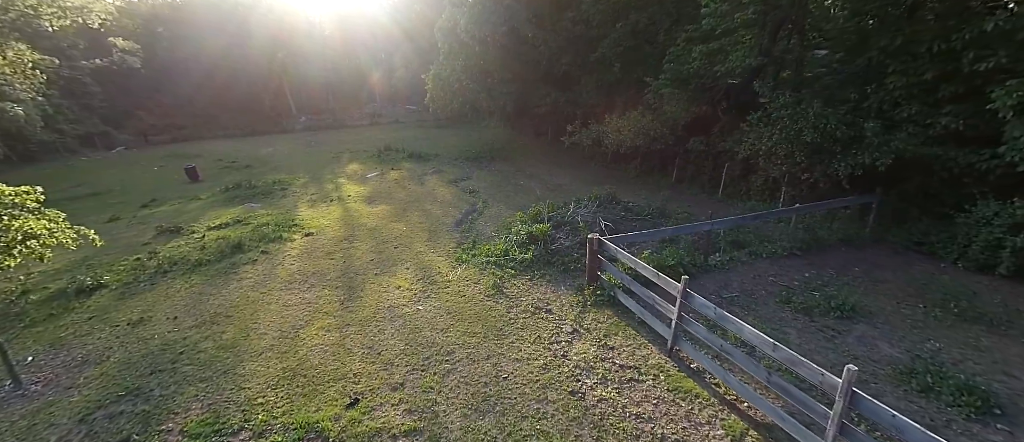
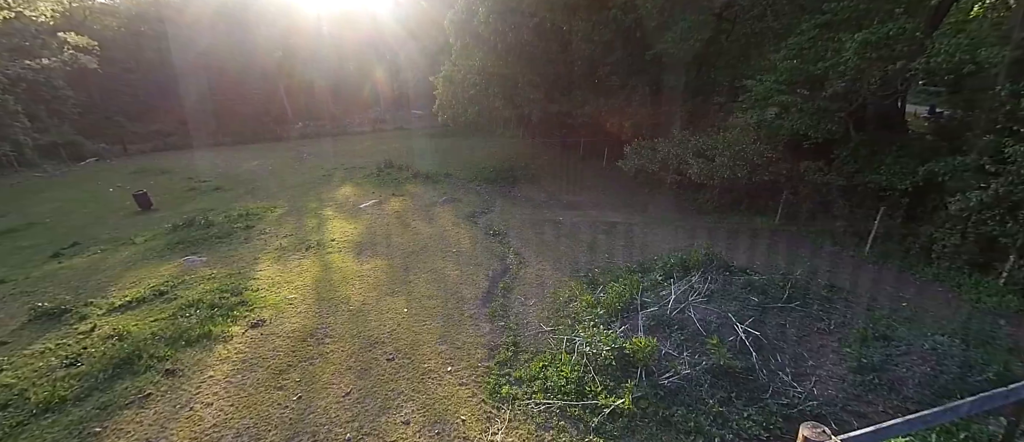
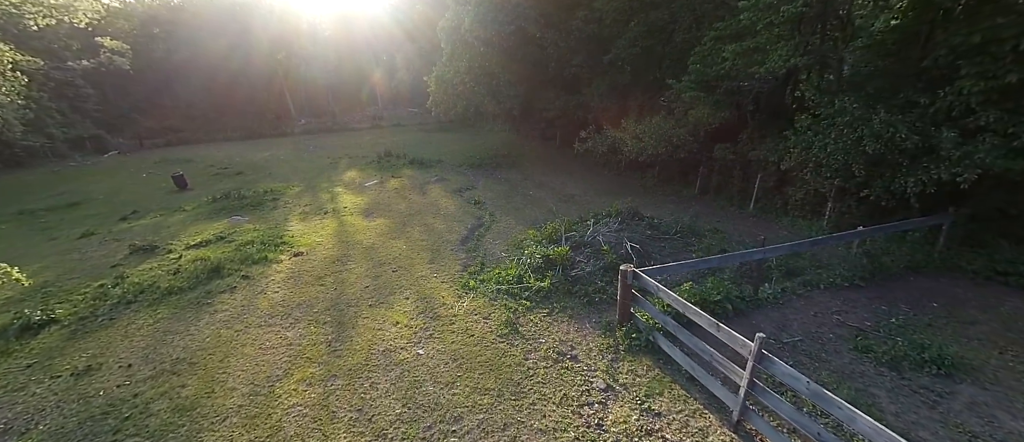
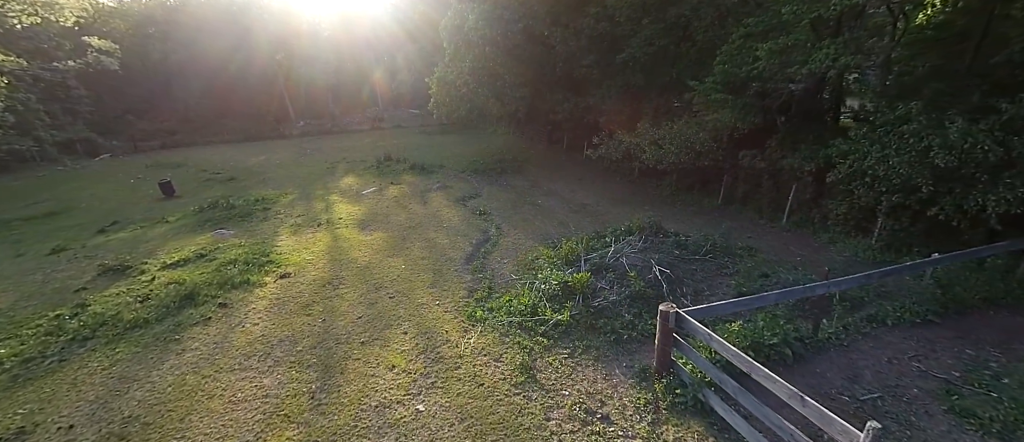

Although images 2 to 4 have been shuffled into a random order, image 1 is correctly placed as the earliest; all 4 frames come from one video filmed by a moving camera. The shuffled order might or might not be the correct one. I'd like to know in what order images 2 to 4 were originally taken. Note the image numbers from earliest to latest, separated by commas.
3, 4, 2
